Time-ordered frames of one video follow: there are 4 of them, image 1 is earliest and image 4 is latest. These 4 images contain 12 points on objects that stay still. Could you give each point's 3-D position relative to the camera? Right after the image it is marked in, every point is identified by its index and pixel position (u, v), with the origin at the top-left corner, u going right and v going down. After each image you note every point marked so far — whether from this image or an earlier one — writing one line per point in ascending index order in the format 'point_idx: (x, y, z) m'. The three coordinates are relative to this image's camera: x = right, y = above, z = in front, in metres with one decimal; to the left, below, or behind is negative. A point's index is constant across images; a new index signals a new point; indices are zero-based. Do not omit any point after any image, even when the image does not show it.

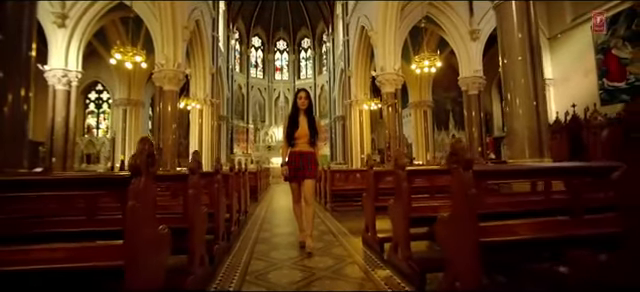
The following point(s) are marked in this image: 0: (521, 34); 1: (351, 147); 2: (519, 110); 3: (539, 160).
0: (+3.4, +1.9, +6.2) m
1: (+1.5, 0.0, +18.2) m
2: (+3.3, +0.6, +6.1) m
3: (+3.5, -0.2, +5.9) m
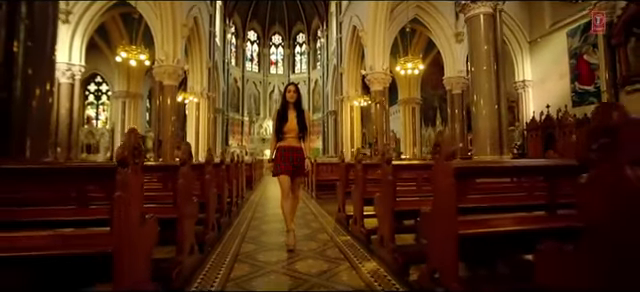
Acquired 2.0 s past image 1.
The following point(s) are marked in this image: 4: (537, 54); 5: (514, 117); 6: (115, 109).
0: (+3.2, +1.9, +7.0) m
1: (+1.1, +0.3, +19.0) m
2: (+3.1, +0.7, +7.0) m
3: (+3.3, -0.2, +6.8) m
4: (+9.2, +3.9, +15.6) m
5: (+8.7, +1.3, +16.7) m
6: (-9.0, +1.6, +16.2) m
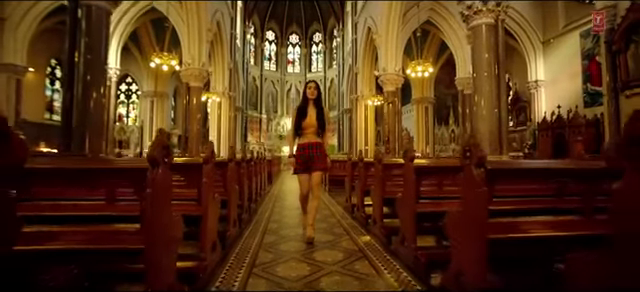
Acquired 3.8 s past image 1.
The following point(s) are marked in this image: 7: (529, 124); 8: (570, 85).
0: (+3.5, +1.9, +7.6) m
1: (+1.9, +0.4, +19.7) m
2: (+3.3, +0.7, +7.6) m
3: (+3.5, -0.2, +7.4) m
4: (+9.8, +3.9, +15.9) m
5: (+9.4, +1.4, +17.0) m
6: (-8.3, +1.8, +17.4) m
7: (+9.4, +1.0, +16.6) m
8: (+10.0, +2.4, +14.9) m
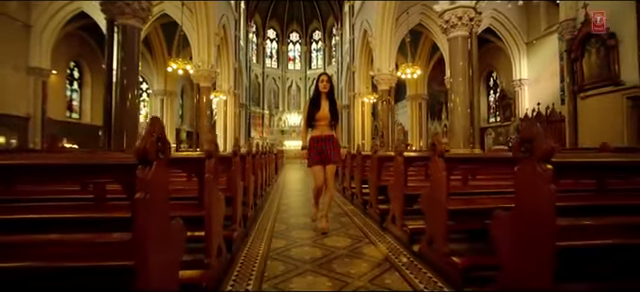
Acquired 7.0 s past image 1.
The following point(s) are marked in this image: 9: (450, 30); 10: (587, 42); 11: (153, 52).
0: (+3.4, +2.0, +8.9) m
1: (+1.9, +0.7, +21.0) m
2: (+3.3, +0.8, +8.9) m
3: (+3.5, -0.1, +8.7) m
4: (+9.8, +4.2, +17.1) m
5: (+9.4, +1.7, +18.3) m
6: (-8.3, +2.0, +18.6) m
7: (+9.3, +1.3, +17.9) m
8: (+9.9, +2.7, +16.1) m
9: (+3.2, +2.8, +9.0) m
10: (+6.8, +2.6, +9.4) m
11: (-8.2, +4.7, +18.0) m
